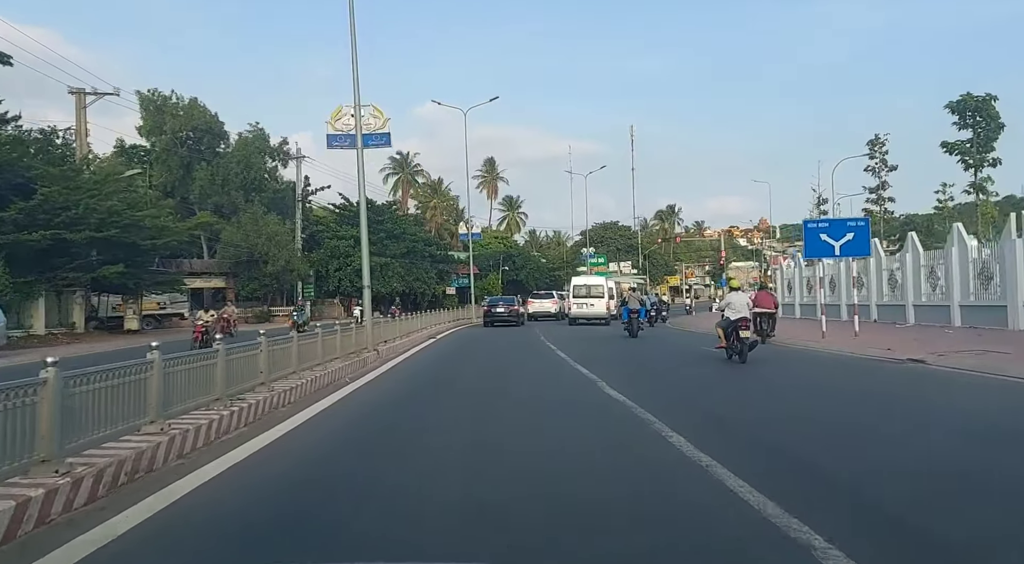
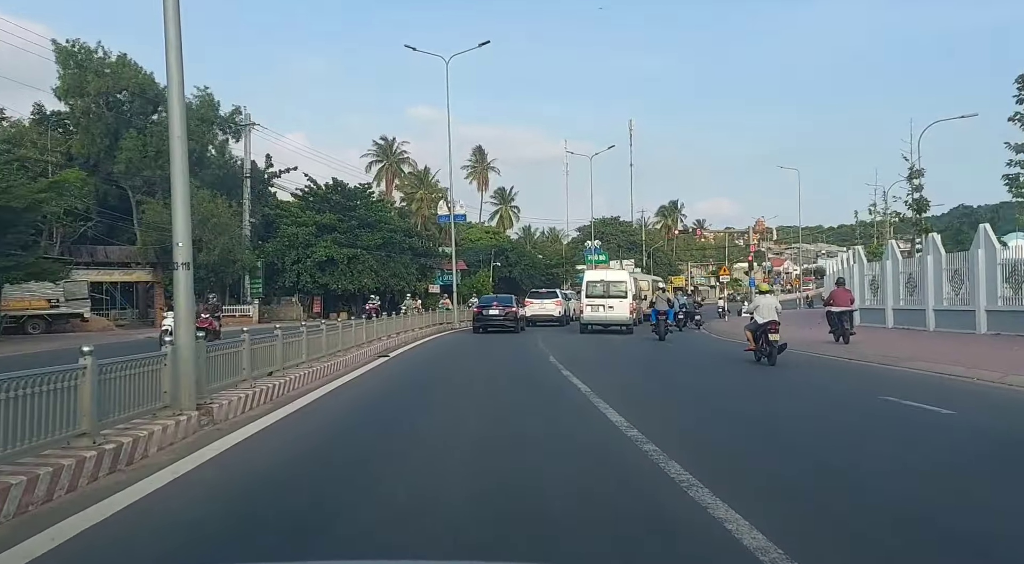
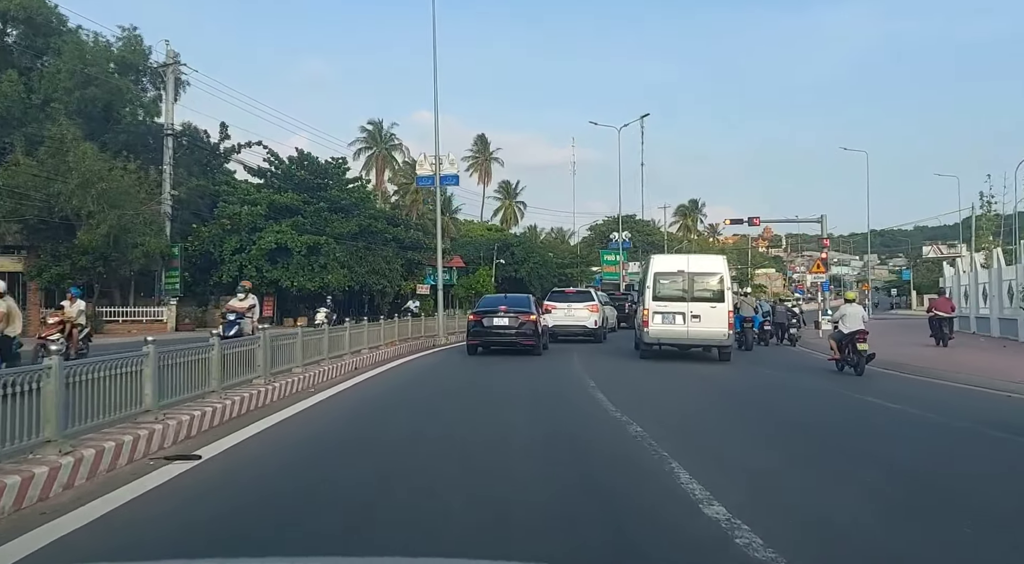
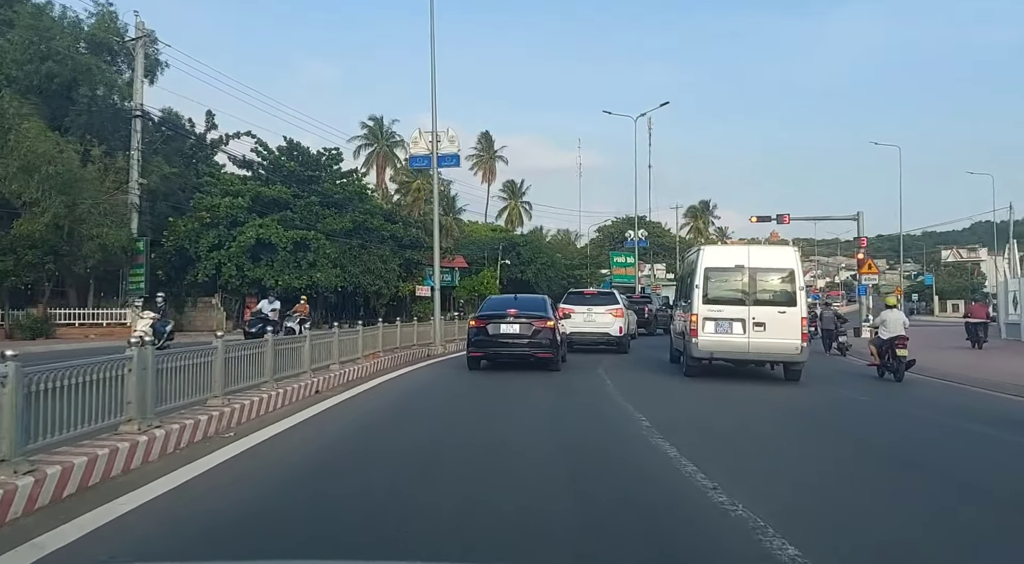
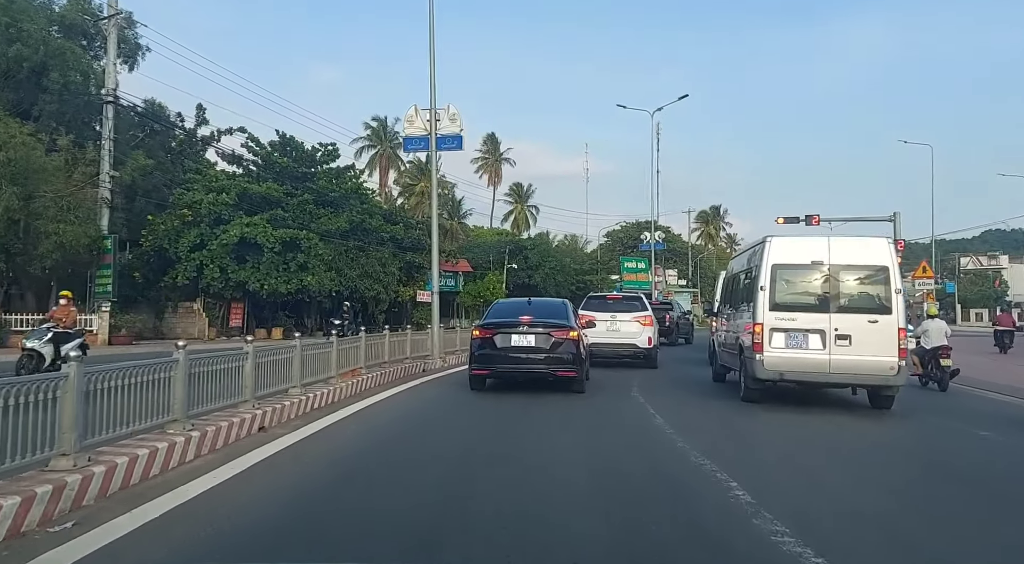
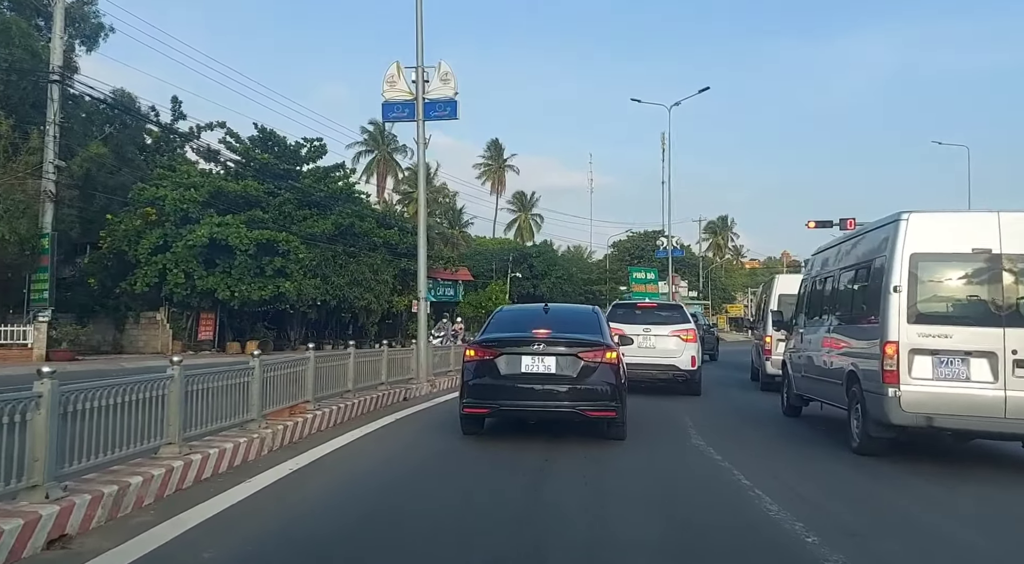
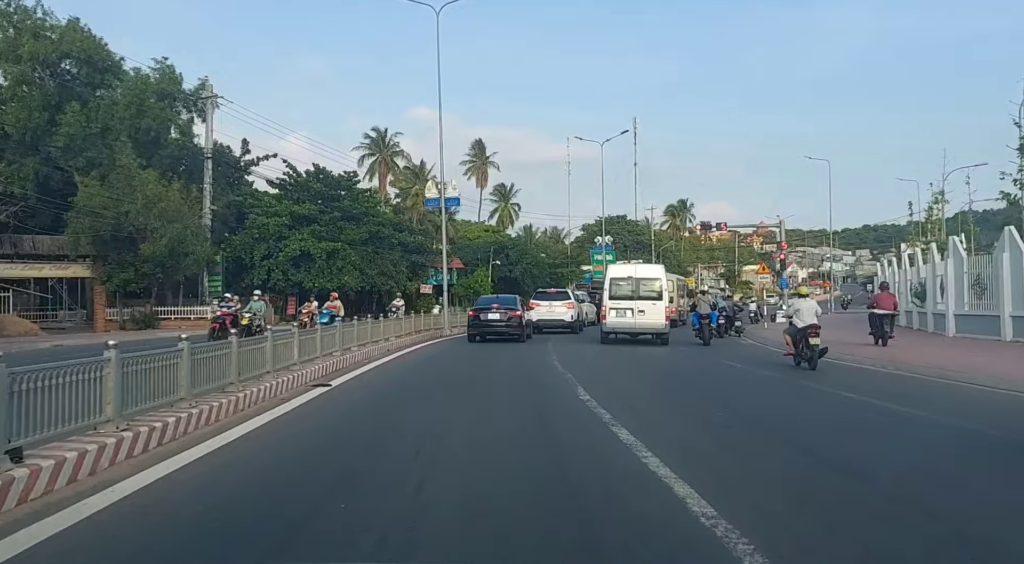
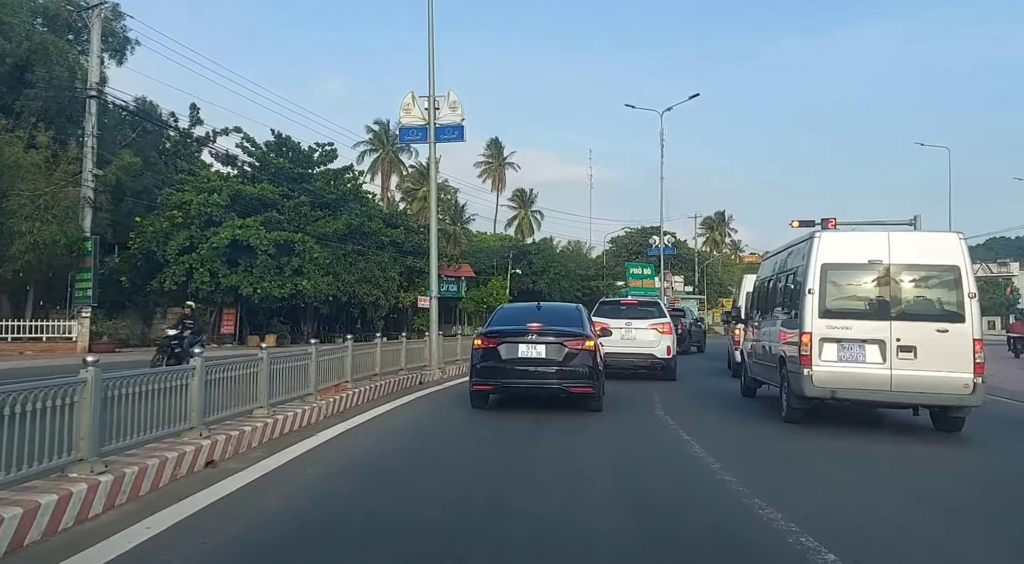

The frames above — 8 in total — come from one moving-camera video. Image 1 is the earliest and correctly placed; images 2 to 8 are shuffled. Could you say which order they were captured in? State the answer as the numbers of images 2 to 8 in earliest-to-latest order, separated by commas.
2, 7, 3, 4, 5, 8, 6
